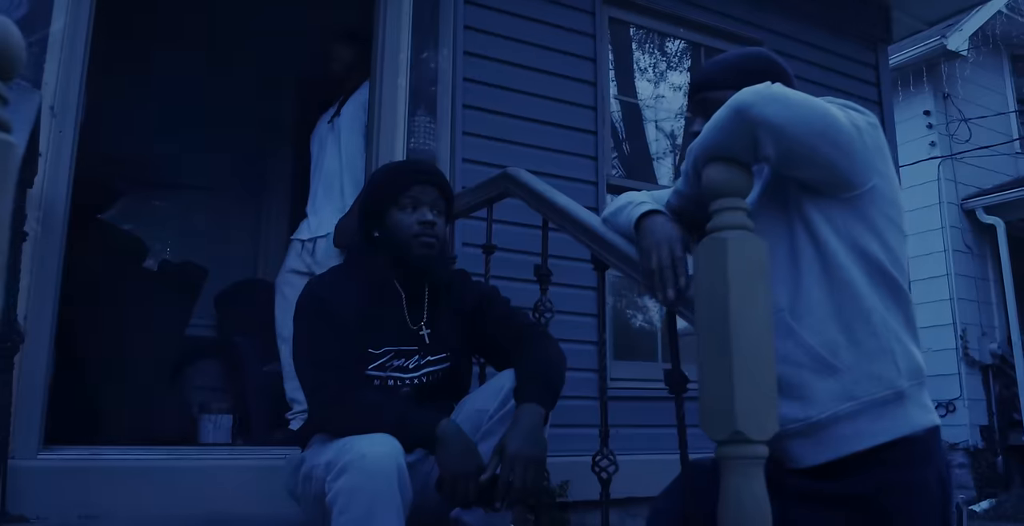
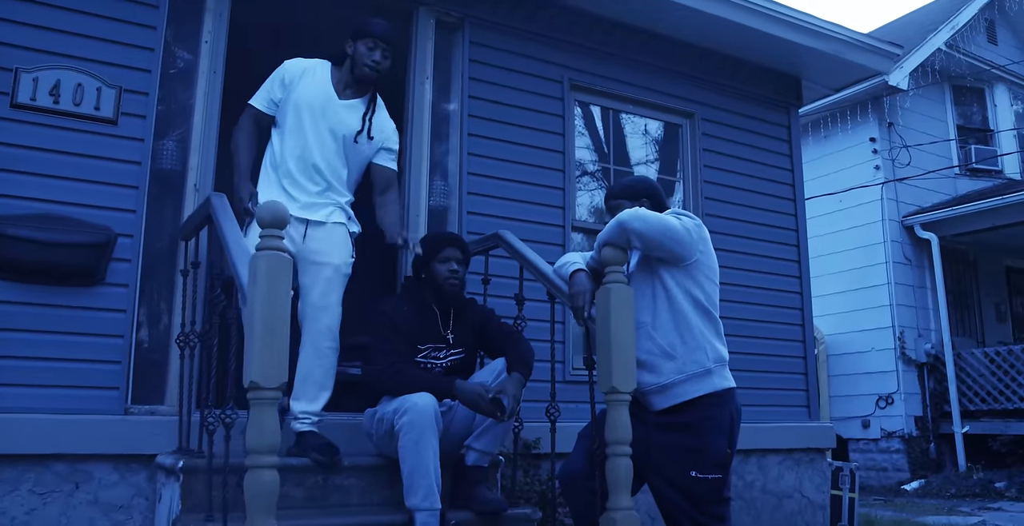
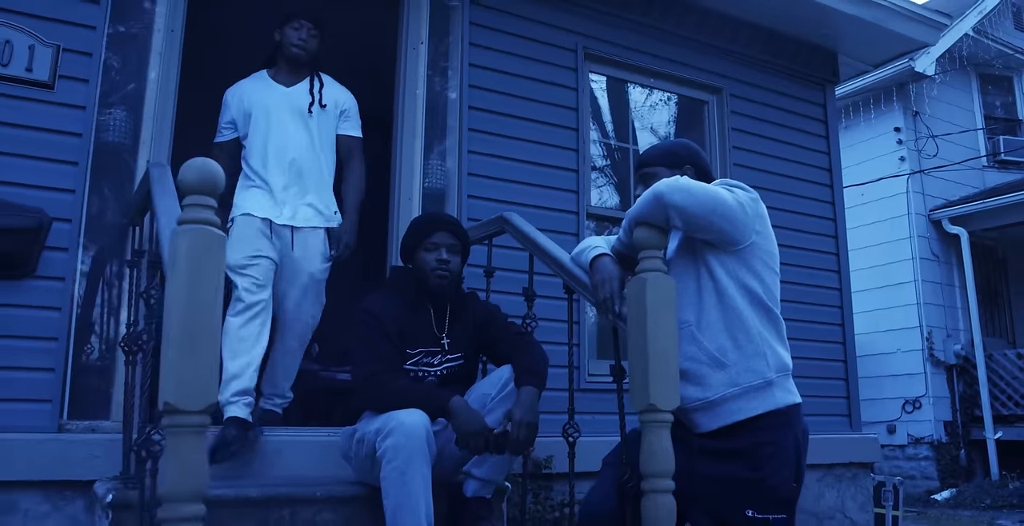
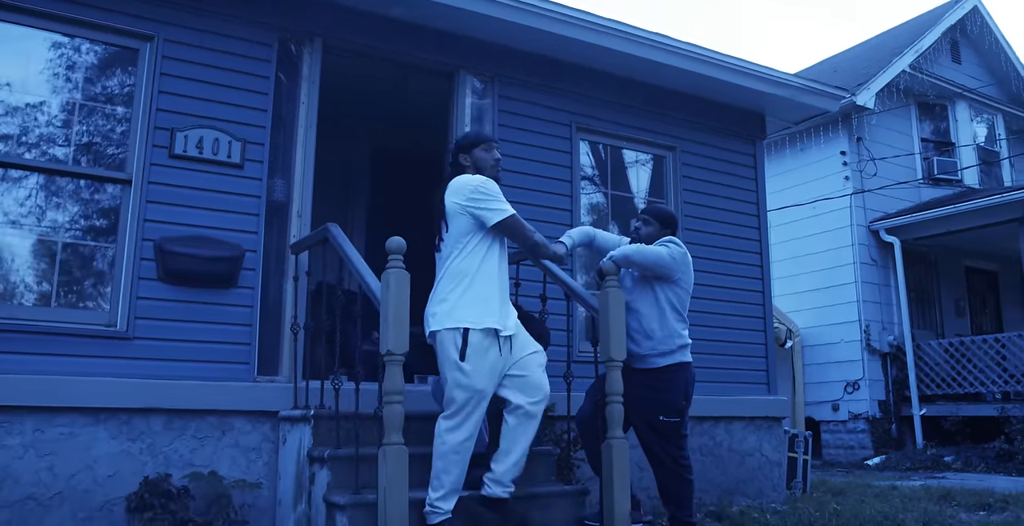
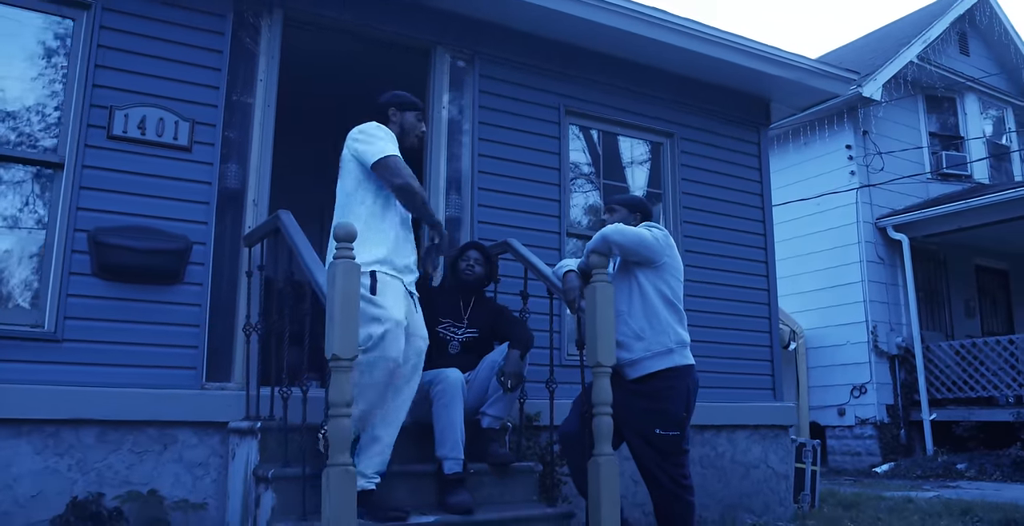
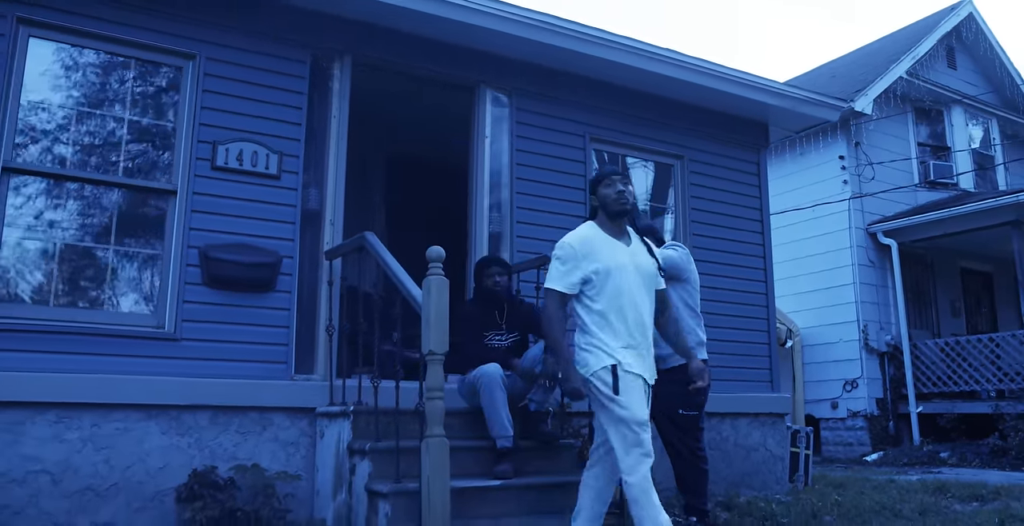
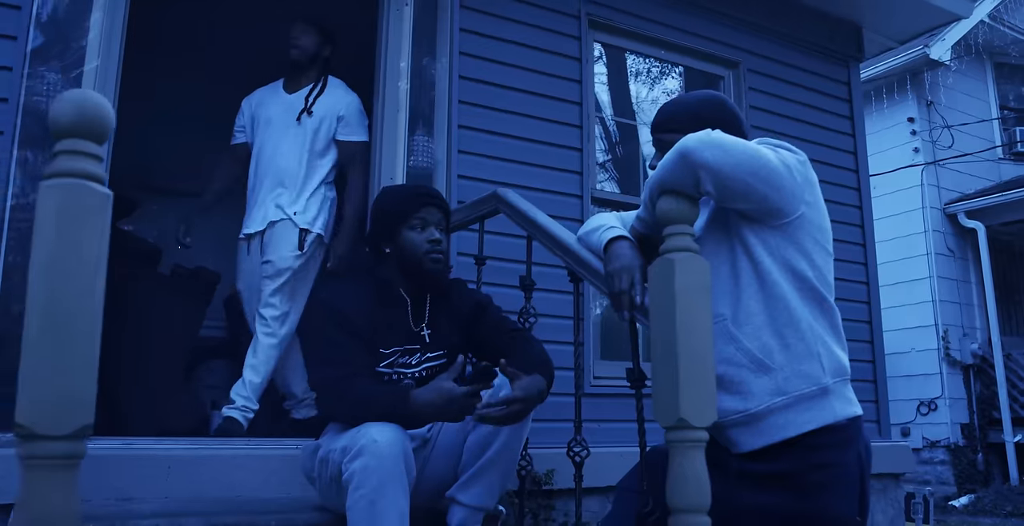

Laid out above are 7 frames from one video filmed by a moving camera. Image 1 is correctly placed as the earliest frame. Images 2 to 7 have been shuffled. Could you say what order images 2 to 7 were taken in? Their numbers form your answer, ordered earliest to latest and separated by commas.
7, 3, 2, 5, 4, 6
